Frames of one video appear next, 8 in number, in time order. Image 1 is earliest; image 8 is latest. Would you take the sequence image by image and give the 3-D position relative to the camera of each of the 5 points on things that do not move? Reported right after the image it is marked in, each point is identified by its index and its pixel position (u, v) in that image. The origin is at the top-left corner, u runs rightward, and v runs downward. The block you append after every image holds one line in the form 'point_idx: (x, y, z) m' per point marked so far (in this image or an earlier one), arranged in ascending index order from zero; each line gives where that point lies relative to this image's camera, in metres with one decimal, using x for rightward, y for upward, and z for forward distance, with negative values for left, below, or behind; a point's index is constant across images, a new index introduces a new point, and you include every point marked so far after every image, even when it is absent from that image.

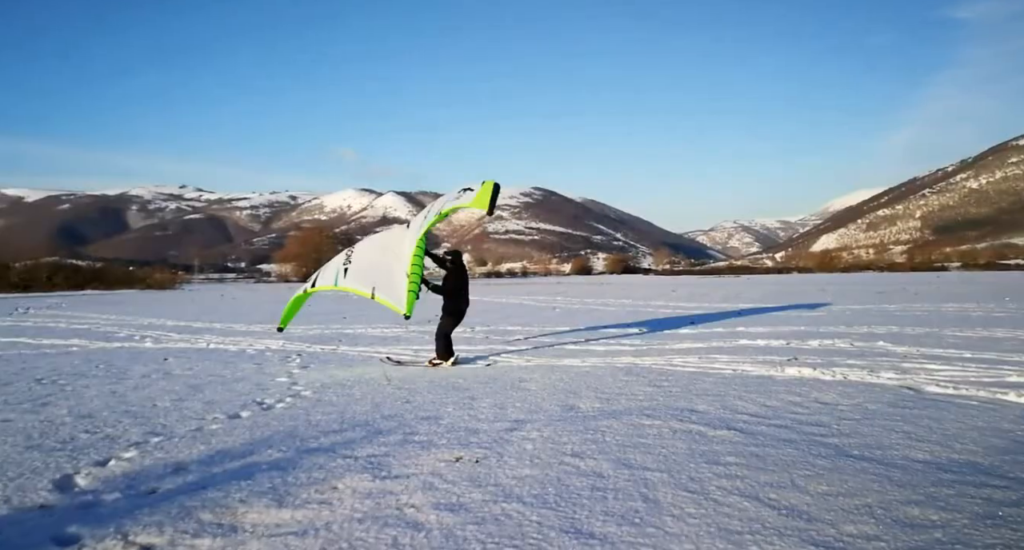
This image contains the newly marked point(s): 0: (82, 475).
0: (-5.3, -2.5, +8.1) m
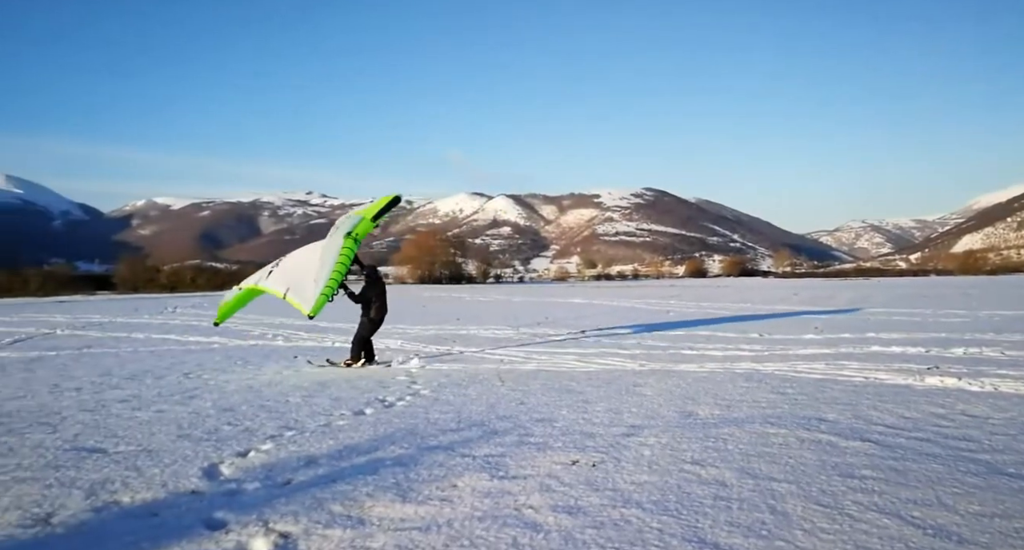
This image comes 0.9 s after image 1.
0: (-3.8, -2.5, +8.7) m
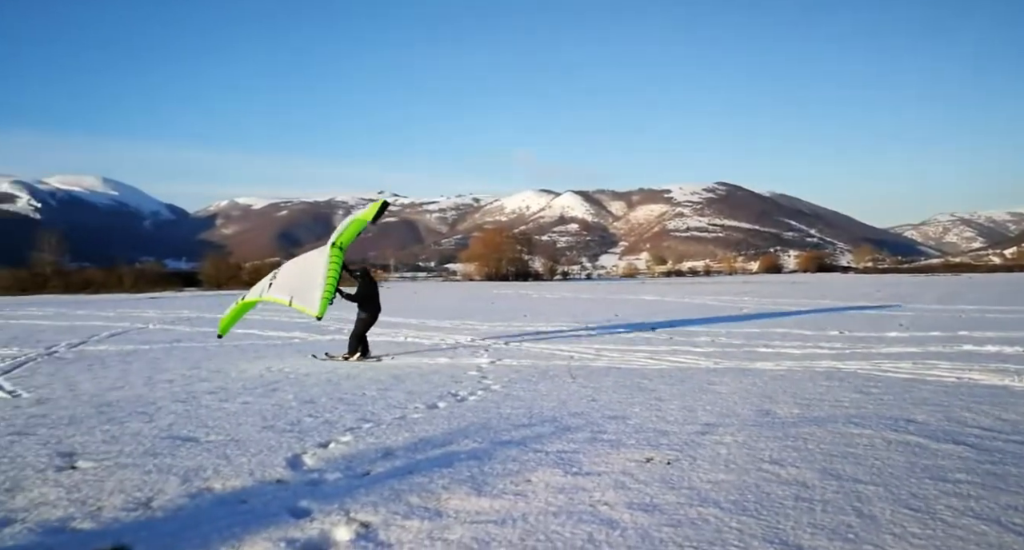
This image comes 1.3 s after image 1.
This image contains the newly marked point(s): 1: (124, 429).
0: (-2.8, -2.5, +9.0) m
1: (-5.5, -2.2, +9.5) m
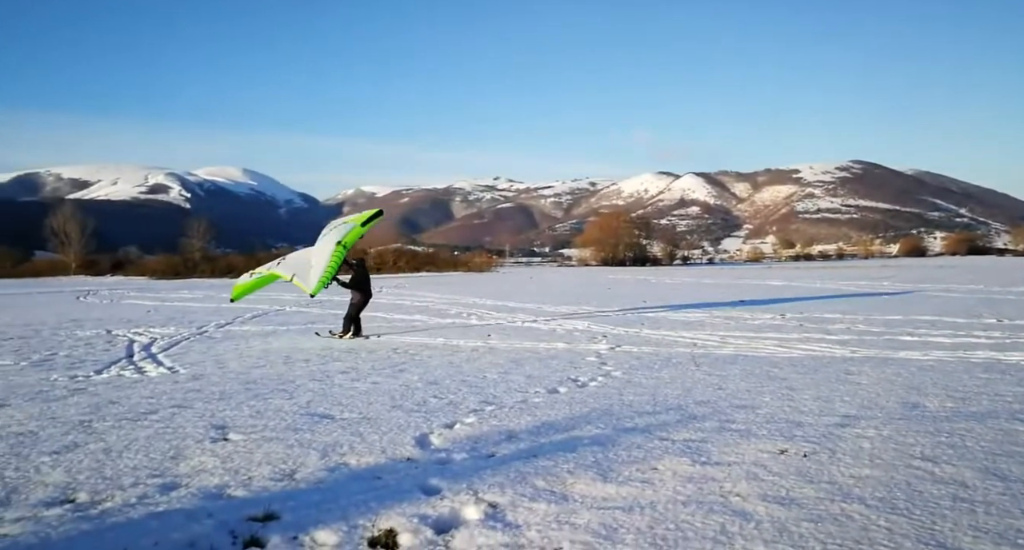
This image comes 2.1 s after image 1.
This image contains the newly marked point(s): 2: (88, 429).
0: (-1.1, -2.3, +9.2) m
1: (-3.7, -2.0, +10.1) m
2: (-5.7, -2.1, +8.9) m
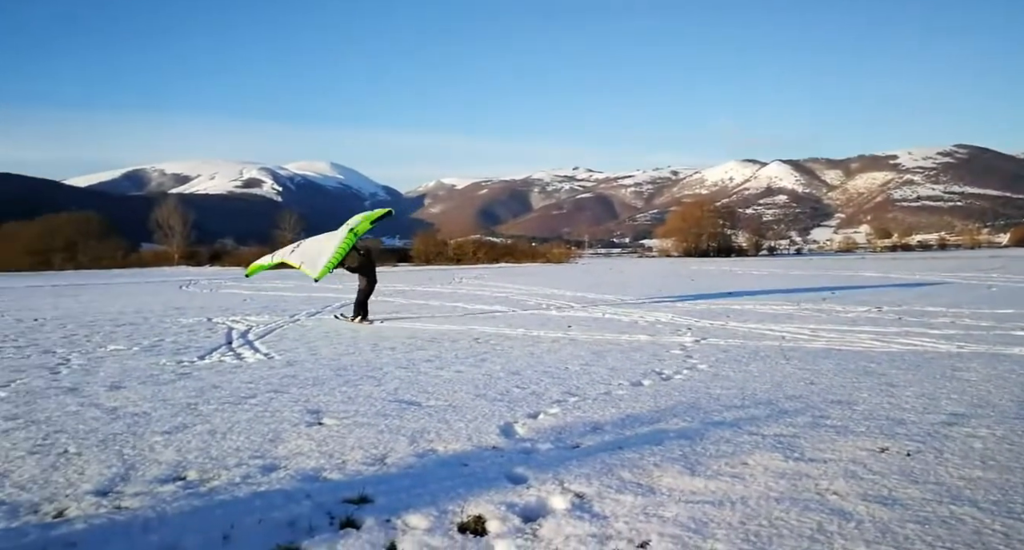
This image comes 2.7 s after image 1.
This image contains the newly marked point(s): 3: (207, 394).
0: (+0.1, -2.1, +9.3) m
1: (-2.4, -1.8, +10.4) m
2: (-4.5, -1.9, +9.4) m
3: (-4.6, -1.8, +10.1) m
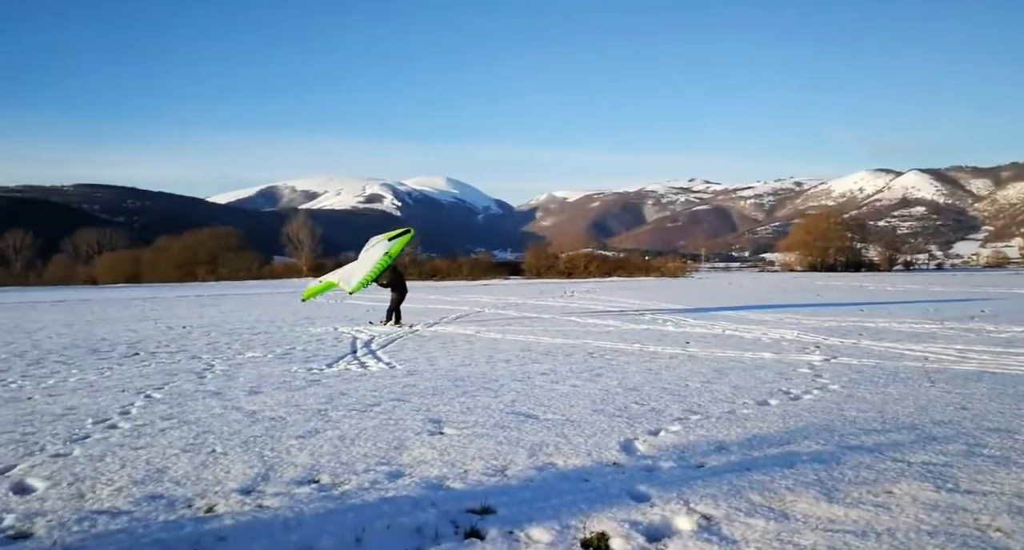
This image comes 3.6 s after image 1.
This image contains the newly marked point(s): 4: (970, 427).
0: (+1.8, -2.3, +9.1) m
1: (-0.6, -2.0, +10.5) m
2: (-2.8, -2.1, +9.8) m
3: (-2.8, -2.0, +10.5) m
4: (+6.0, -2.0, +8.8) m
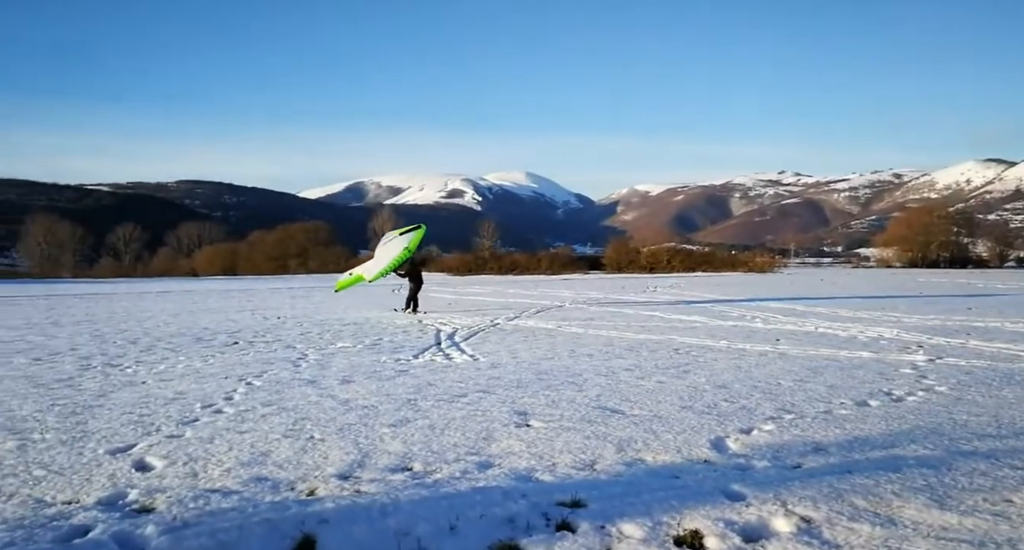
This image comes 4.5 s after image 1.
0: (+3.0, -2.2, +8.9) m
1: (+0.7, -2.0, +10.5) m
2: (-1.5, -2.0, +10.0) m
3: (-1.5, -1.9, +10.7) m
4: (+7.2, -2.0, +8.2) m
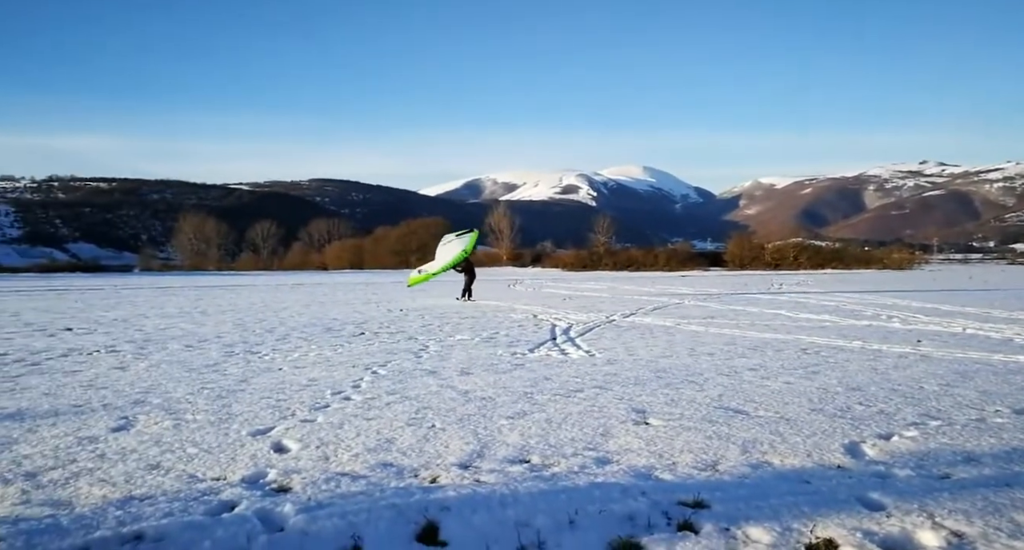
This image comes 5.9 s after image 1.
0: (+4.5, -2.2, +8.4) m
1: (+2.5, -1.9, +10.2) m
2: (+0.2, -1.9, +10.0) m
3: (+0.4, -1.8, +10.7) m
4: (+8.6, -1.9, +7.0) m
